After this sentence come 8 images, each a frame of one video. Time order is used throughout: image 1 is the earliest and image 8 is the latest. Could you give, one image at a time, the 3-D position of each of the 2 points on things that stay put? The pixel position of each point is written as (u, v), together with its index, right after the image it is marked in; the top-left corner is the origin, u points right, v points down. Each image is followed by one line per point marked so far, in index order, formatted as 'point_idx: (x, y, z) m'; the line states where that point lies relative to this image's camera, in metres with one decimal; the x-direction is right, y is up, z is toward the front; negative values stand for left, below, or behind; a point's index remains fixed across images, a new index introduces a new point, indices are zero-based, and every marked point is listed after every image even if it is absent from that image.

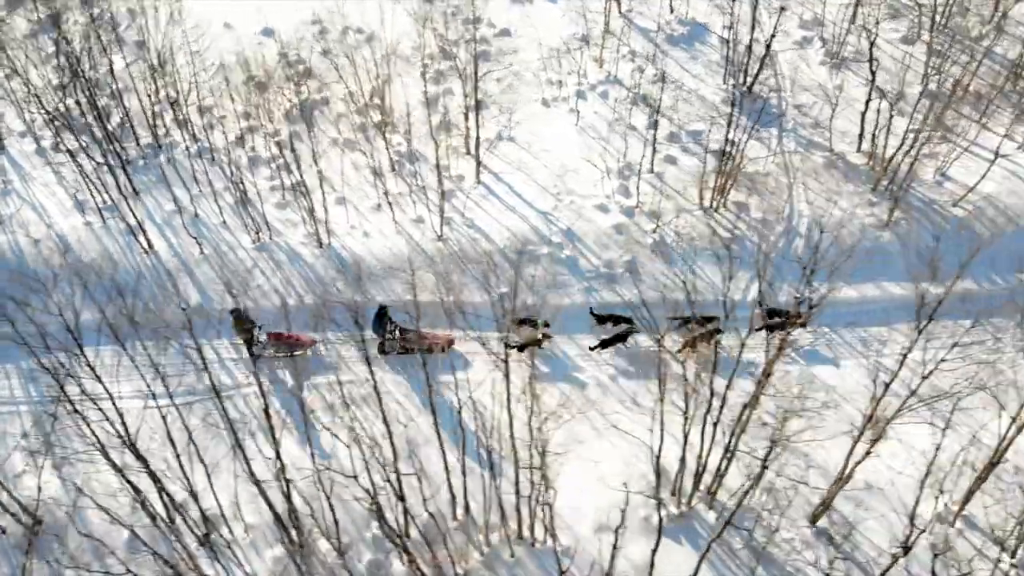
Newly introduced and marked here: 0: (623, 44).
0: (+2.1, +4.5, +17.3) m
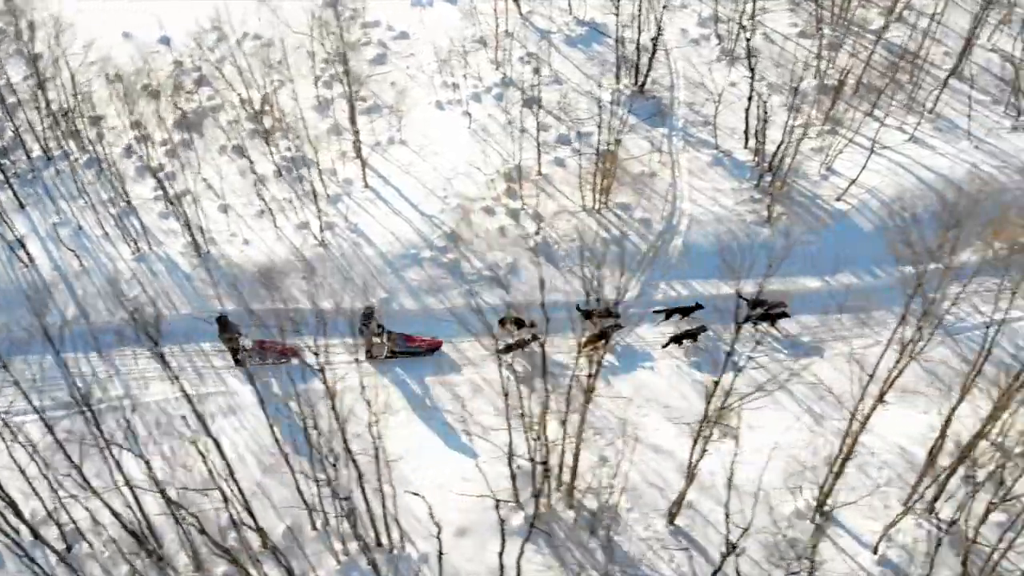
0: (+0.2, +4.5, +17.3) m
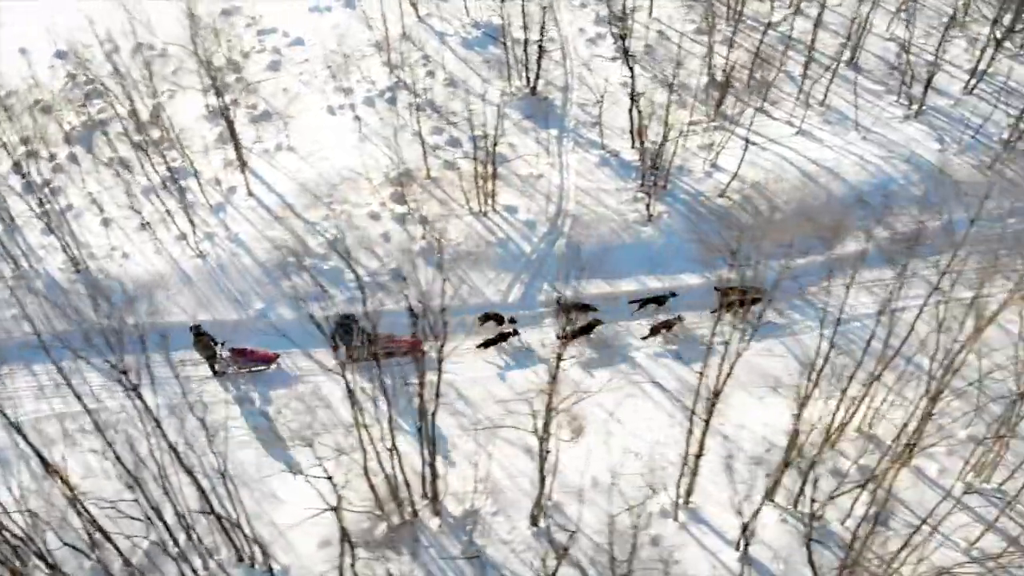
0: (-1.7, +4.4, +17.3) m
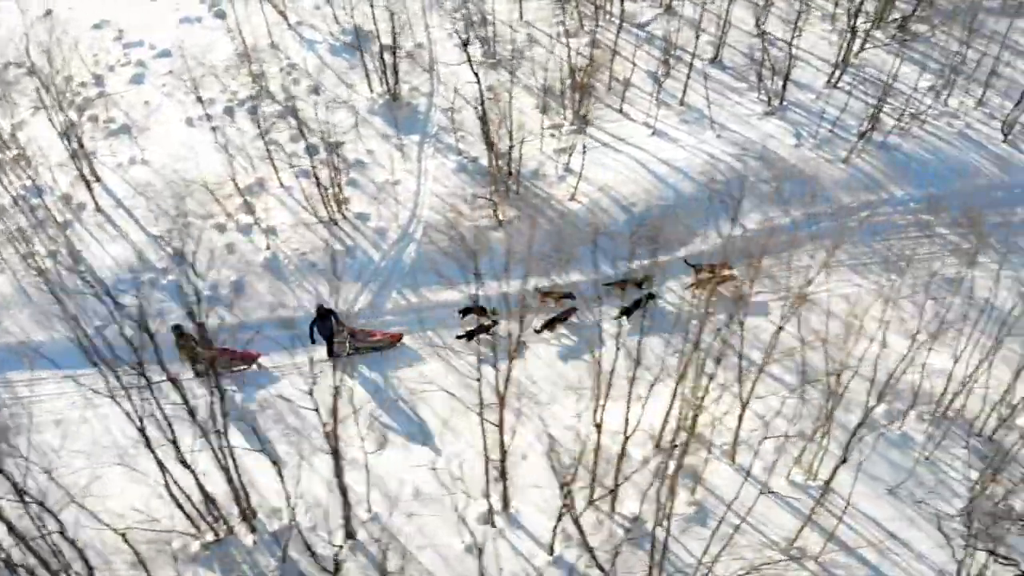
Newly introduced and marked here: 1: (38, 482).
0: (-4.2, +4.2, +17.3) m
1: (-5.9, -2.4, +11.8) m
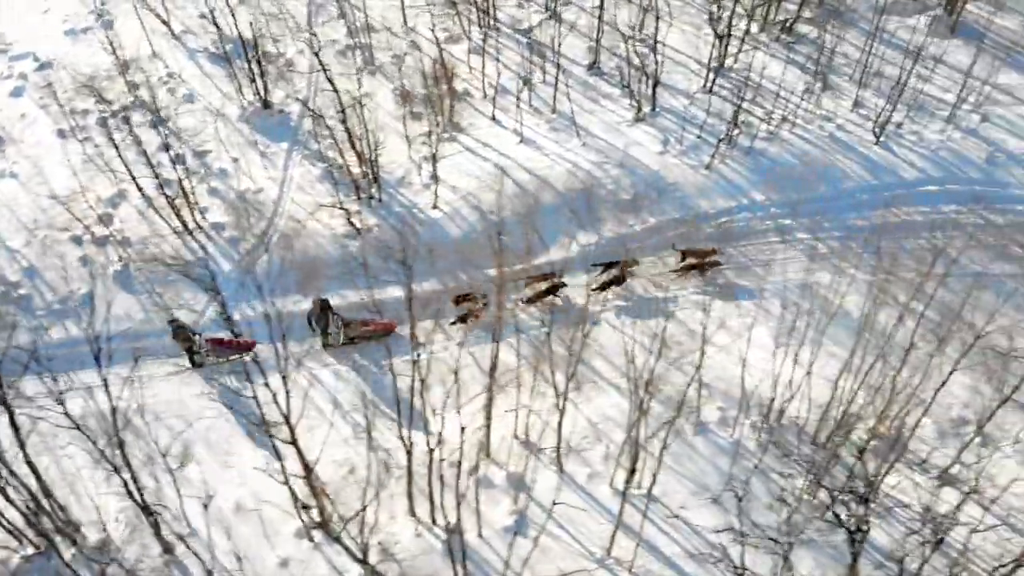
0: (-6.4, +4.1, +17.4) m
1: (-8.2, -2.6, +12.0) m
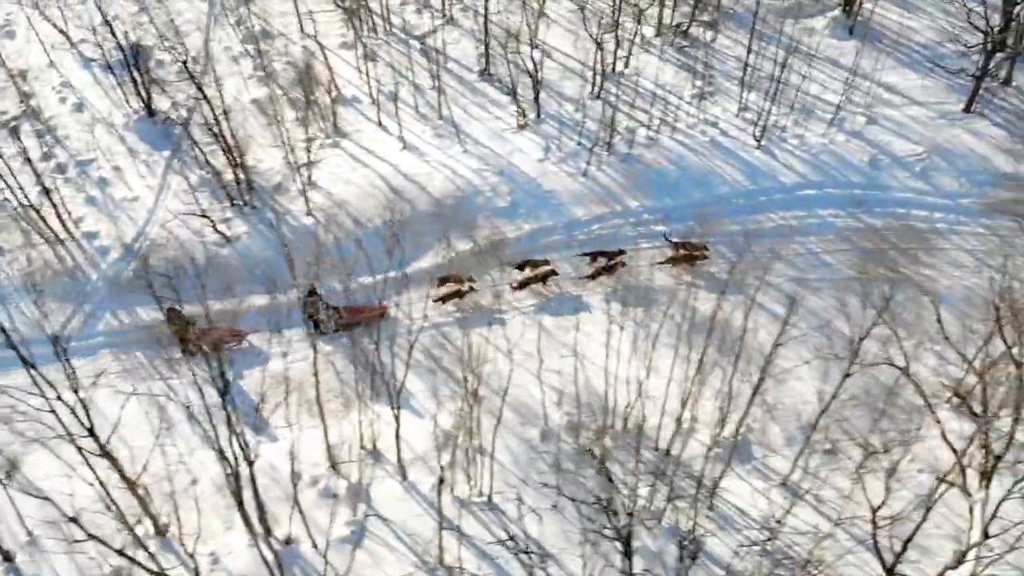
0: (-8.4, +3.9, +17.5) m
1: (-10.3, -2.8, +12.3) m
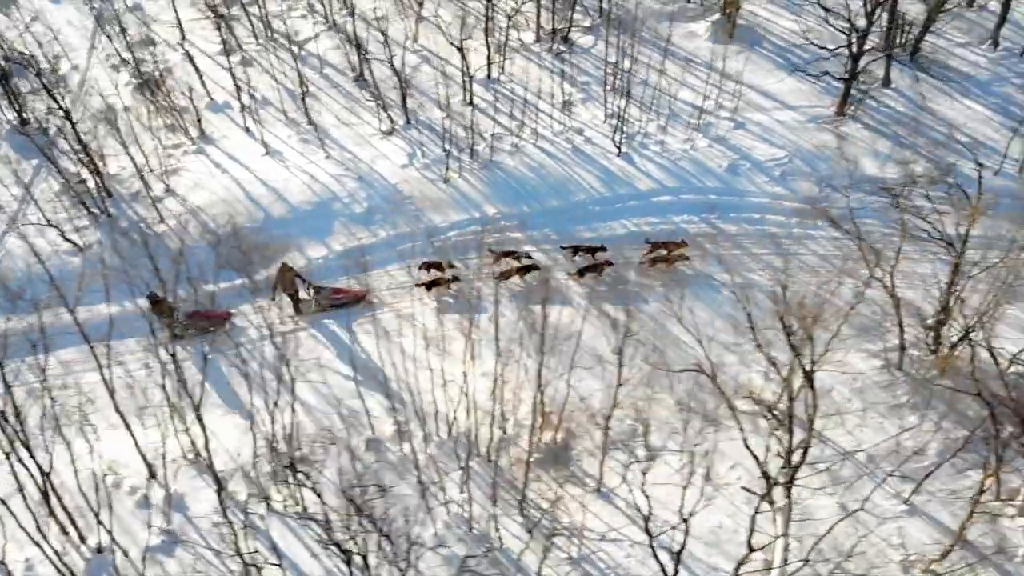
0: (-10.7, +3.8, +17.8) m
1: (-12.7, -3.0, +12.7) m
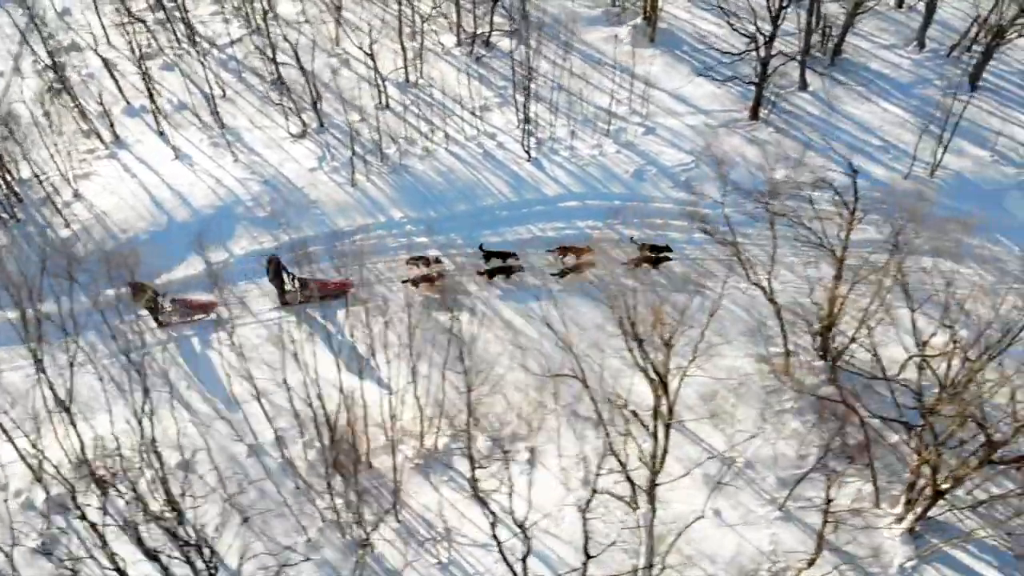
0: (-12.3, +3.8, +18.1) m
1: (-14.3, -3.0, +13.0) m
